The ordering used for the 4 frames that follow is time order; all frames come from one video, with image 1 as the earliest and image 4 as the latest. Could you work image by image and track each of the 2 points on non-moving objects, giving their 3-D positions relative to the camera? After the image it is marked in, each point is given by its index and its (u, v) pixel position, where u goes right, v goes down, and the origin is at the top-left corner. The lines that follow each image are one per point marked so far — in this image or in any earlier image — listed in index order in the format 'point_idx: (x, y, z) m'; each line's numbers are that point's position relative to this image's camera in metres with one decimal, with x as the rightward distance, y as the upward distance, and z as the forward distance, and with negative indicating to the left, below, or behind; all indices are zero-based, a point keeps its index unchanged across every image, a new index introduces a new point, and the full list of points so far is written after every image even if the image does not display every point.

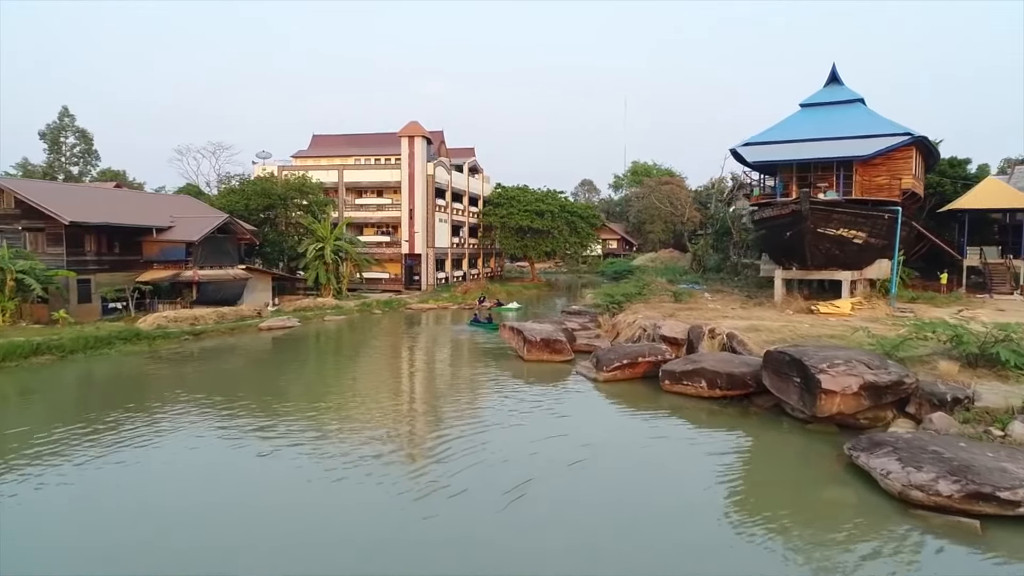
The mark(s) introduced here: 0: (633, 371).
0: (+3.2, -2.2, +16.8) m
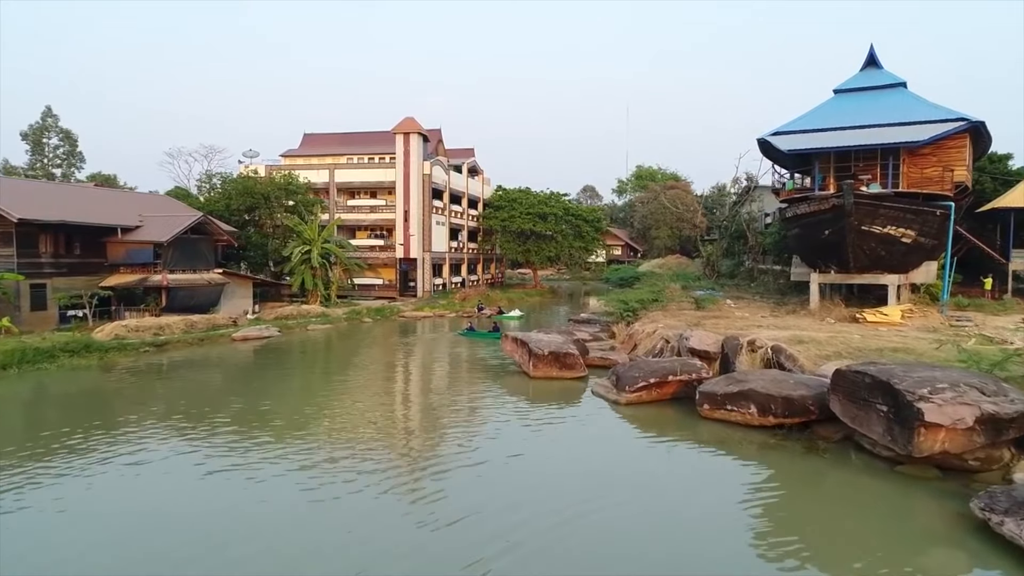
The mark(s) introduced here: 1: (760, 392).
0: (+3.3, -2.3, +14.1) m
1: (+4.6, -1.9, +11.7) m
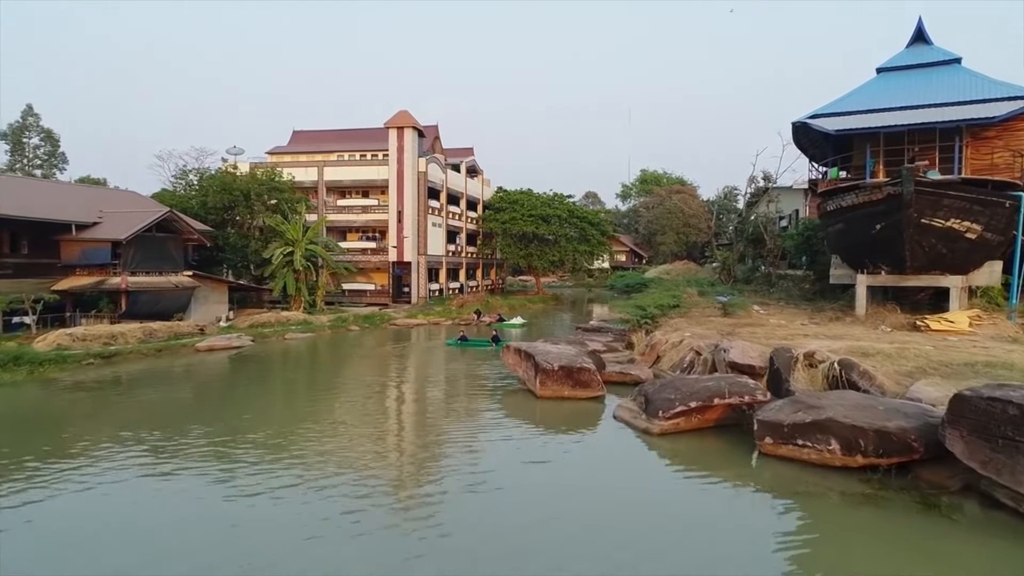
0: (+3.4, -2.3, +11.3) m
1: (+4.6, -1.9, +8.9) m
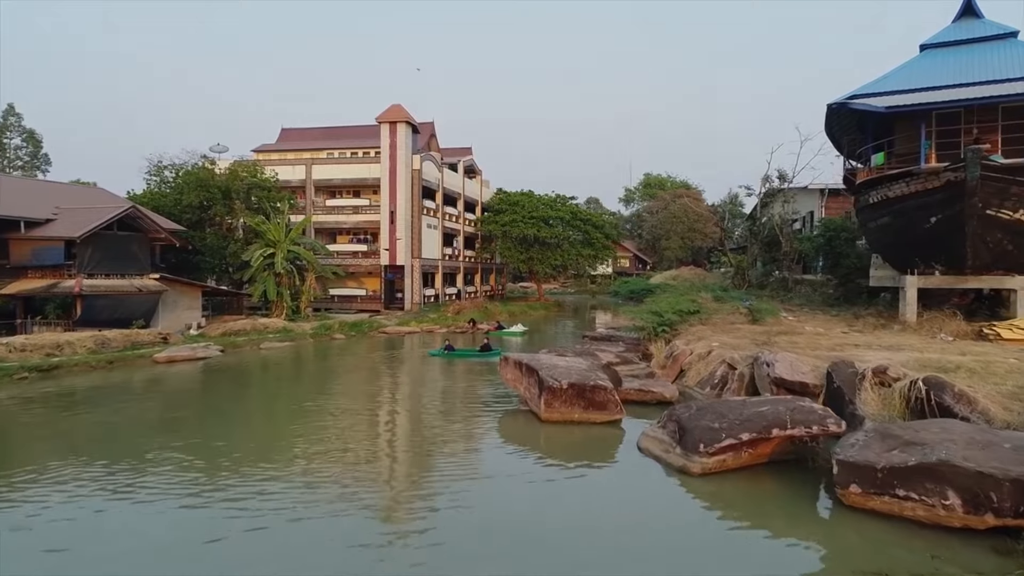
0: (+3.4, -2.3, +8.9) m
1: (+4.6, -1.9, +6.5) m
